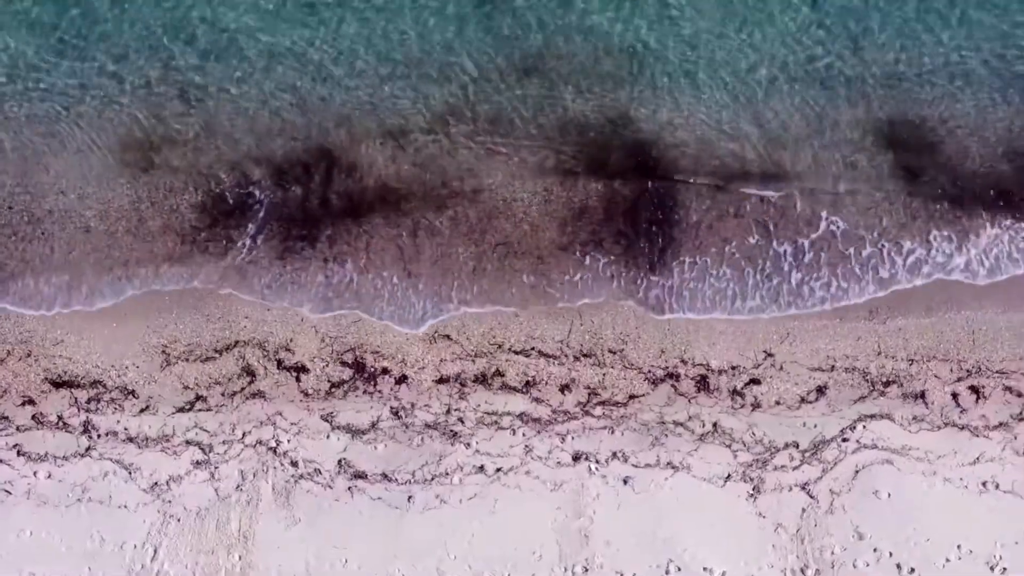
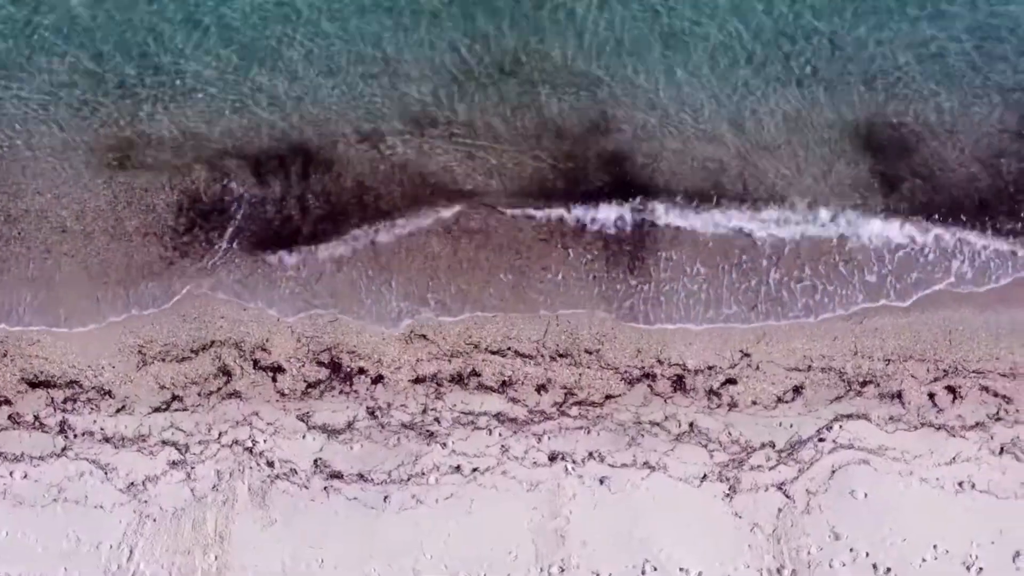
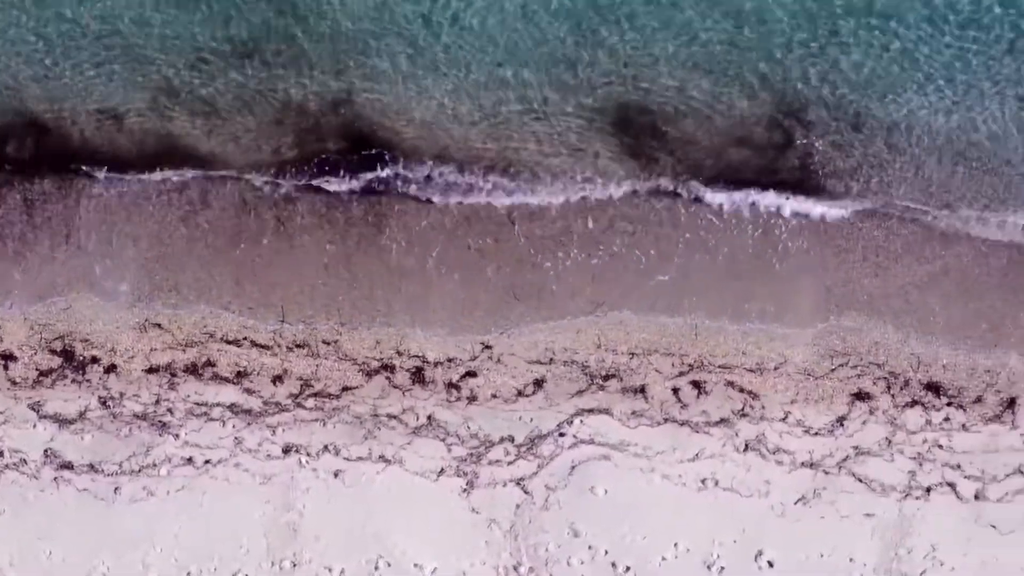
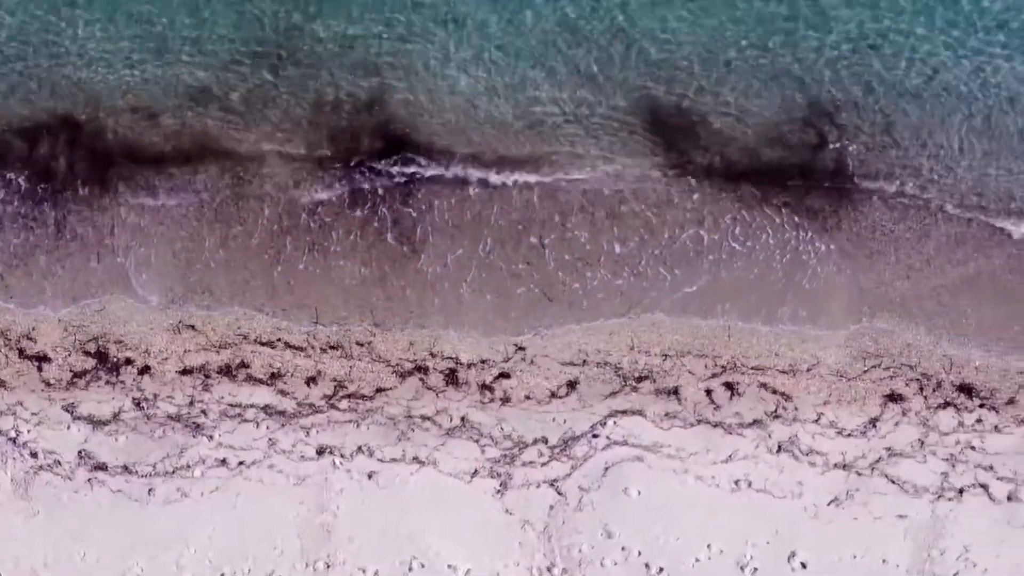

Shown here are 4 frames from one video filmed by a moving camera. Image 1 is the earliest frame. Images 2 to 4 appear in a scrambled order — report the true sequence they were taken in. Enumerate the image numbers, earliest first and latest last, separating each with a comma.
2, 4, 3
